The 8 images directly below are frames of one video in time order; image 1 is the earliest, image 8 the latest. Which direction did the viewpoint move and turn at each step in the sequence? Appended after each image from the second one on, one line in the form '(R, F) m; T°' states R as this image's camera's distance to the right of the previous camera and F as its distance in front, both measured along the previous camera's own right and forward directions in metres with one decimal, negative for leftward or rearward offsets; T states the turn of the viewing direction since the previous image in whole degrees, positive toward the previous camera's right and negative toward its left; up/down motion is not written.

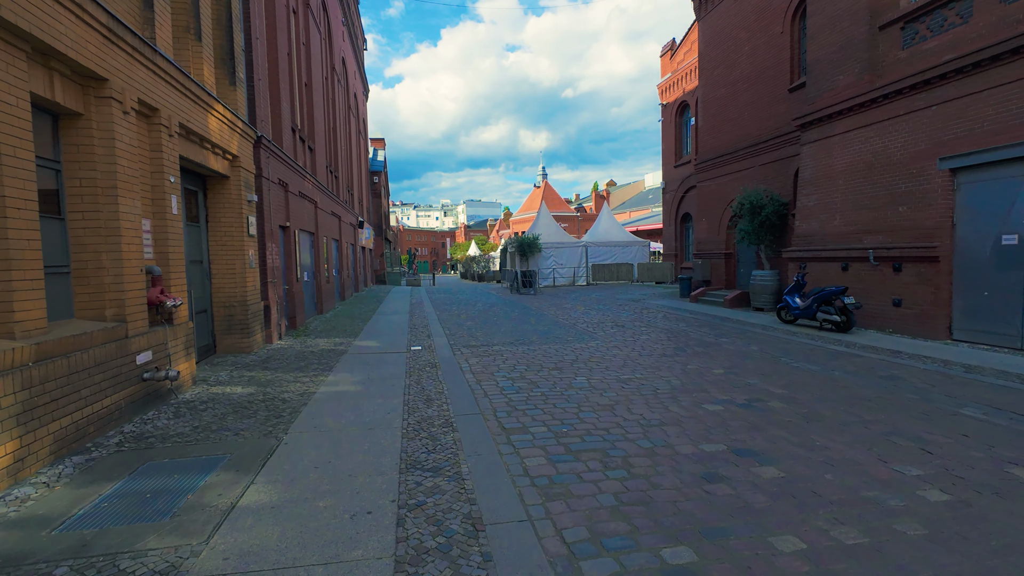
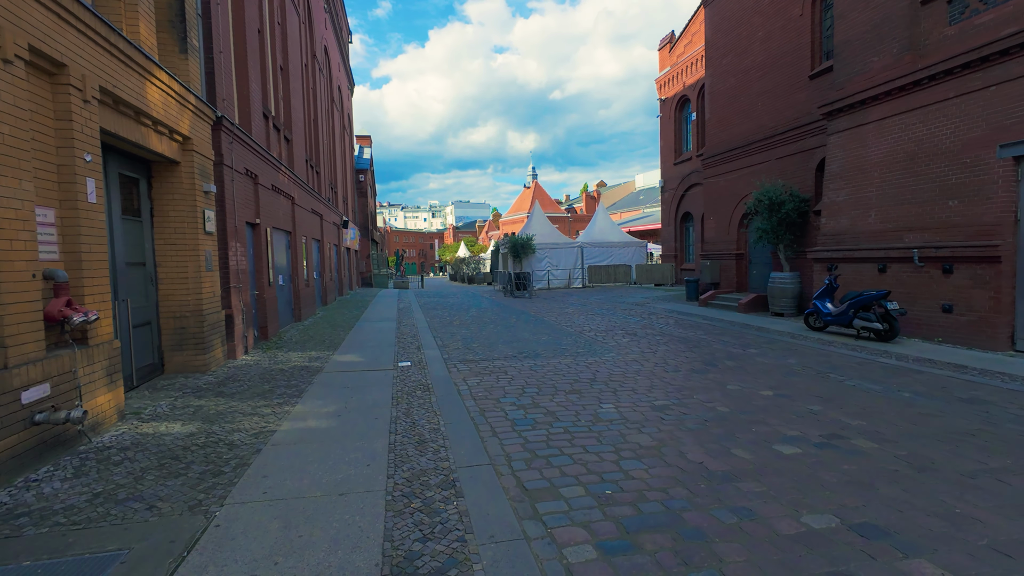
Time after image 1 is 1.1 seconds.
(-0.3, +1.3) m; +1°
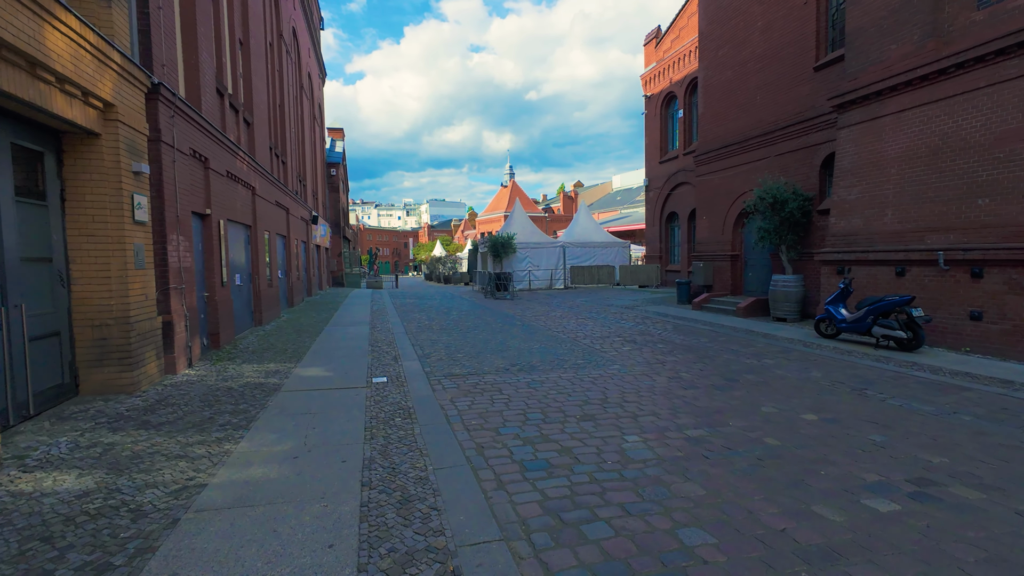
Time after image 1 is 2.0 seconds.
(-0.3, +1.1) m; +3°
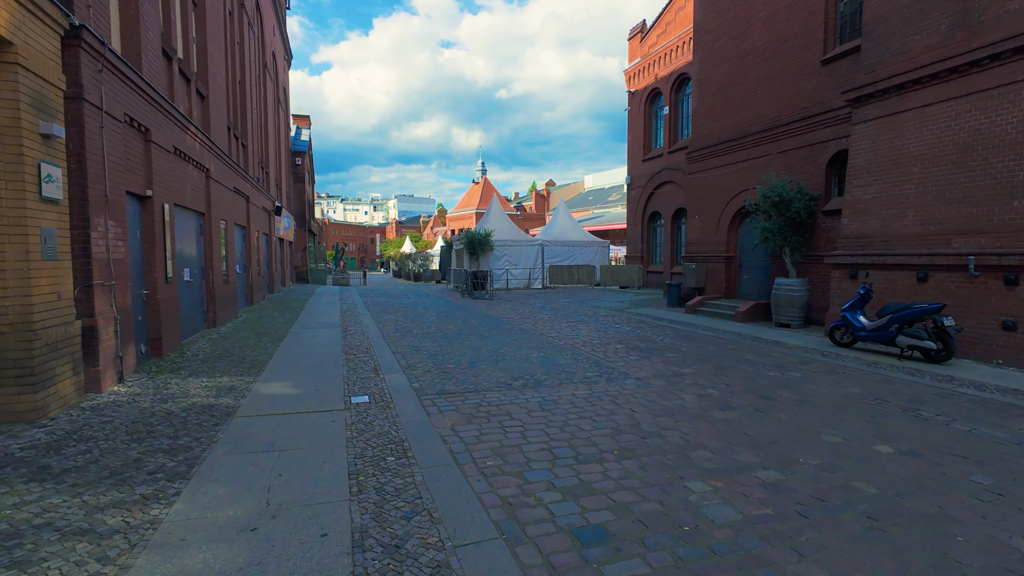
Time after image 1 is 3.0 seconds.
(-0.5, +1.1) m; +4°
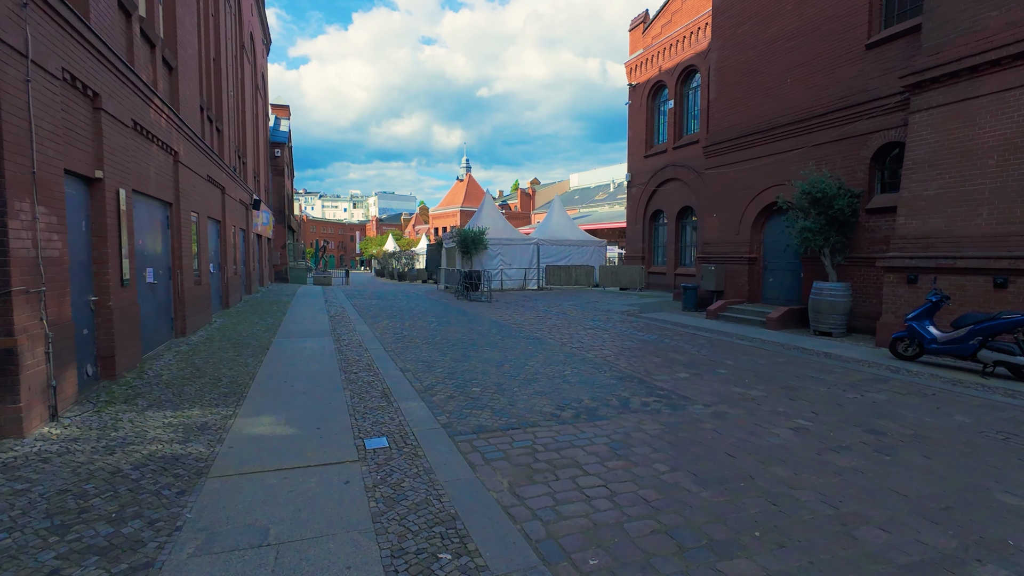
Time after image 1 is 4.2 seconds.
(-0.8, +1.3) m; +2°
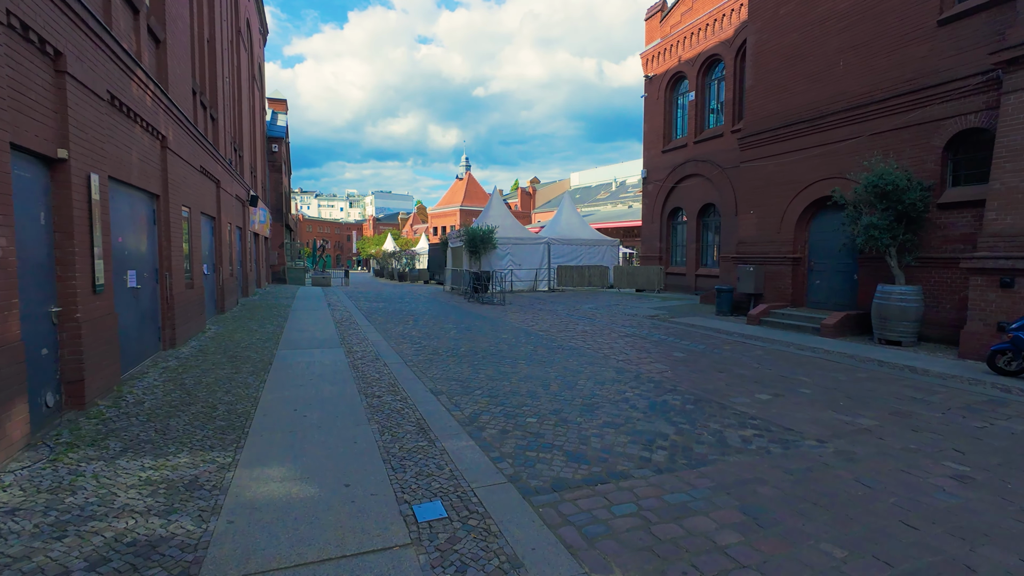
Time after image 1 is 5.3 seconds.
(-0.7, +1.2) m; 0°
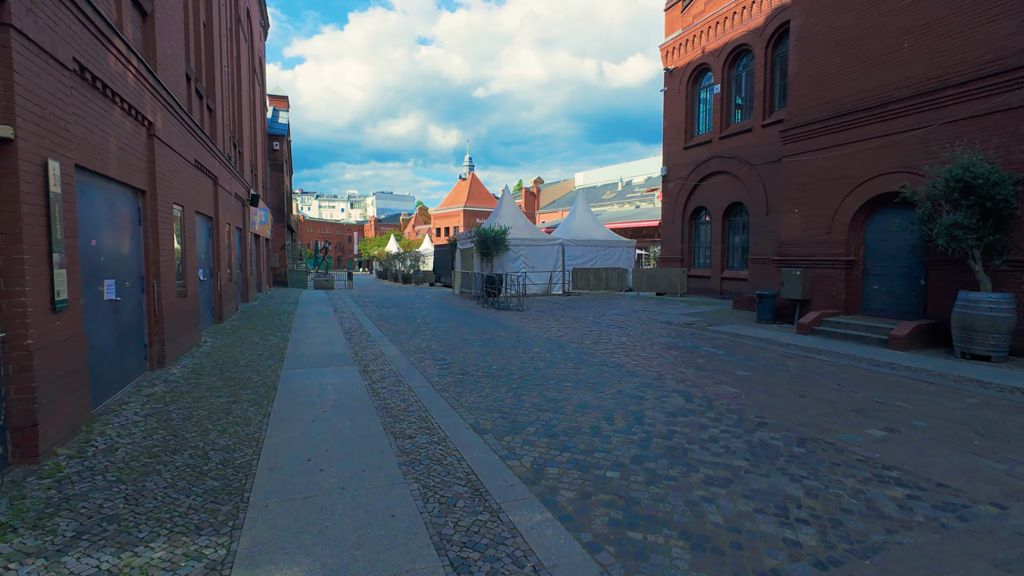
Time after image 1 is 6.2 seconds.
(-0.6, +1.2) m; 0°
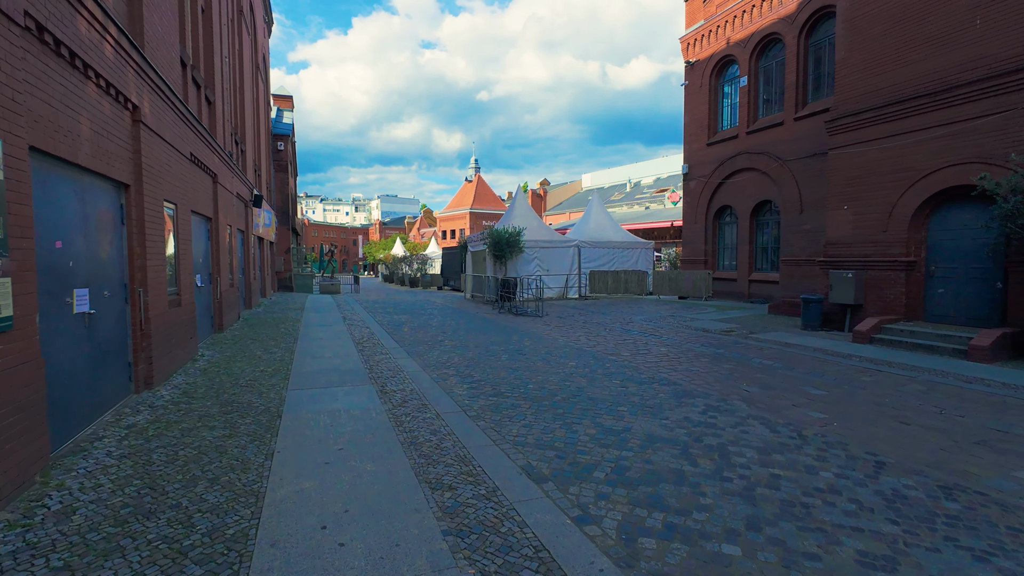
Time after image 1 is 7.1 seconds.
(-0.5, +1.0) m; 0°
